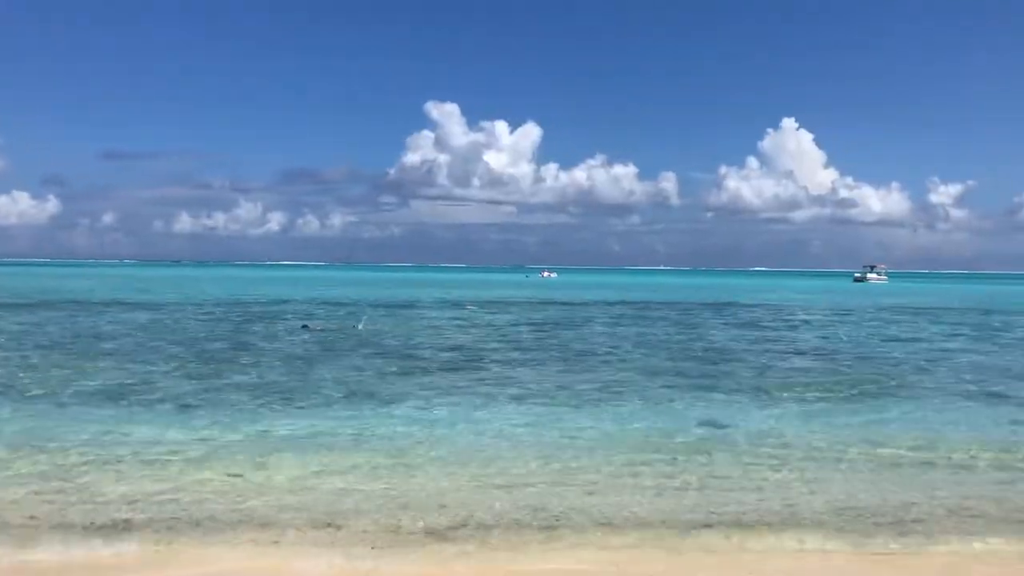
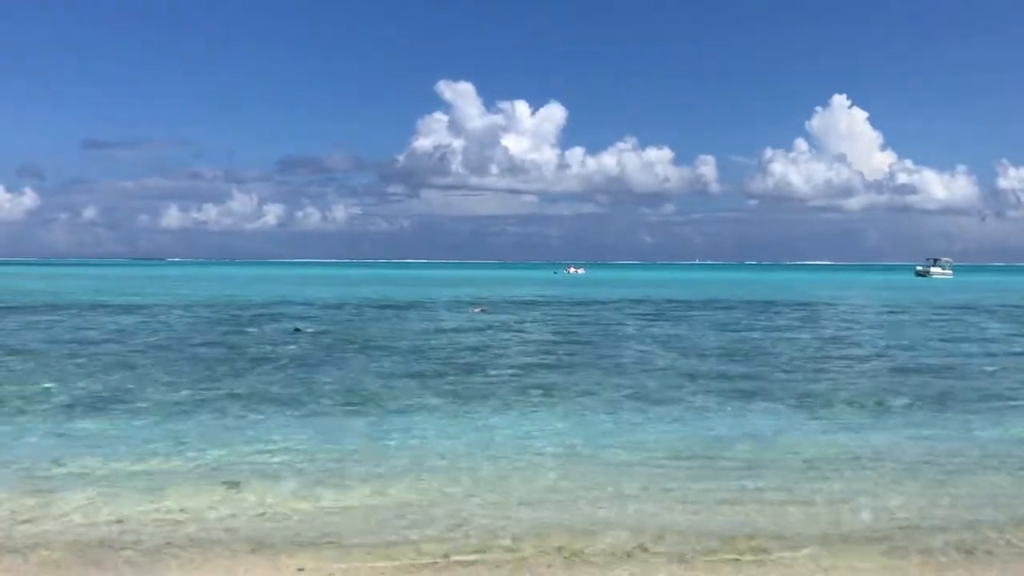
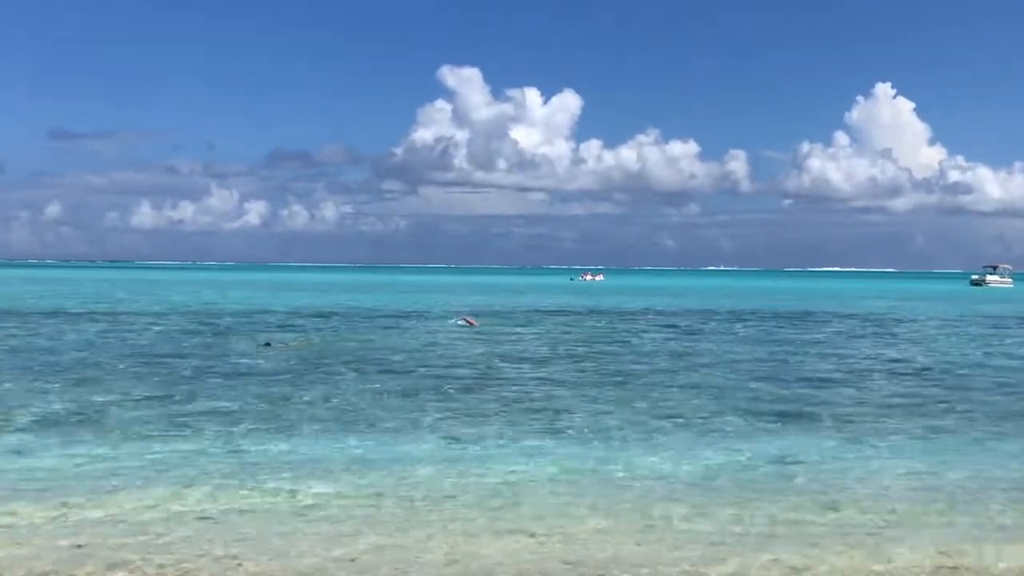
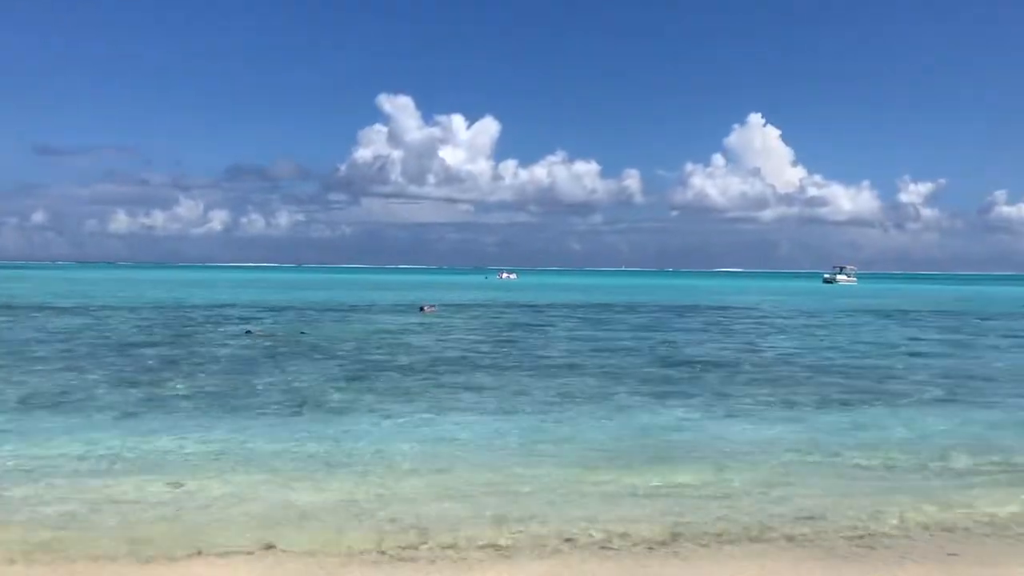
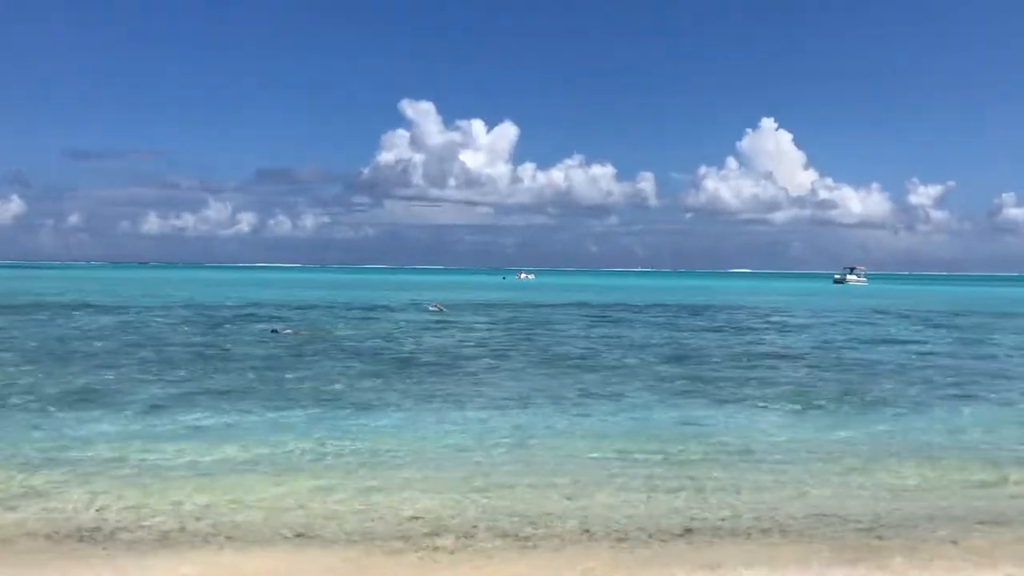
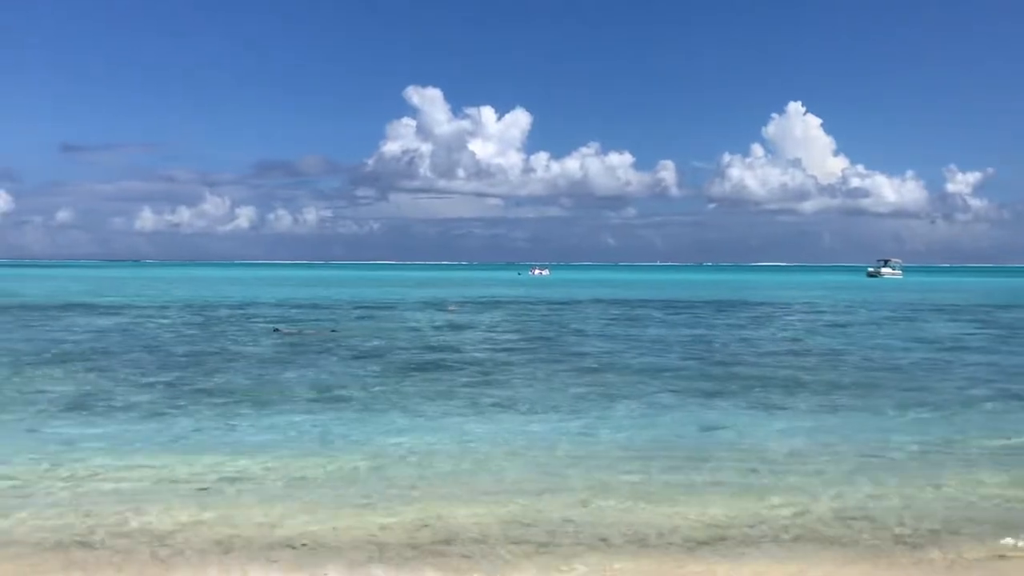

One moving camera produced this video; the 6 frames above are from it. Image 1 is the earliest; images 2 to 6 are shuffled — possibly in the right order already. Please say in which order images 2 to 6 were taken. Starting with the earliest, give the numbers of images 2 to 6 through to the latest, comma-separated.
5, 4, 6, 2, 3
